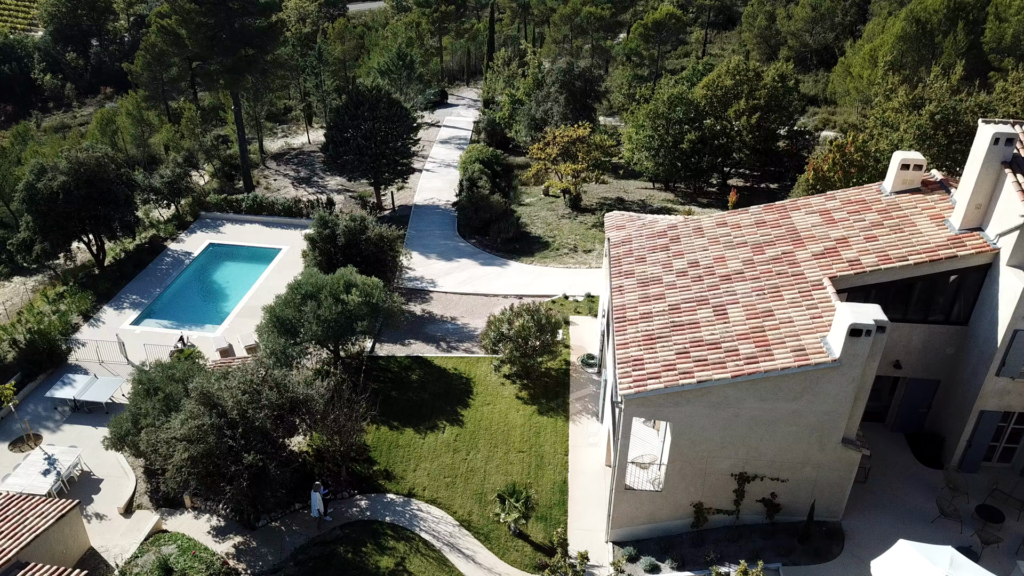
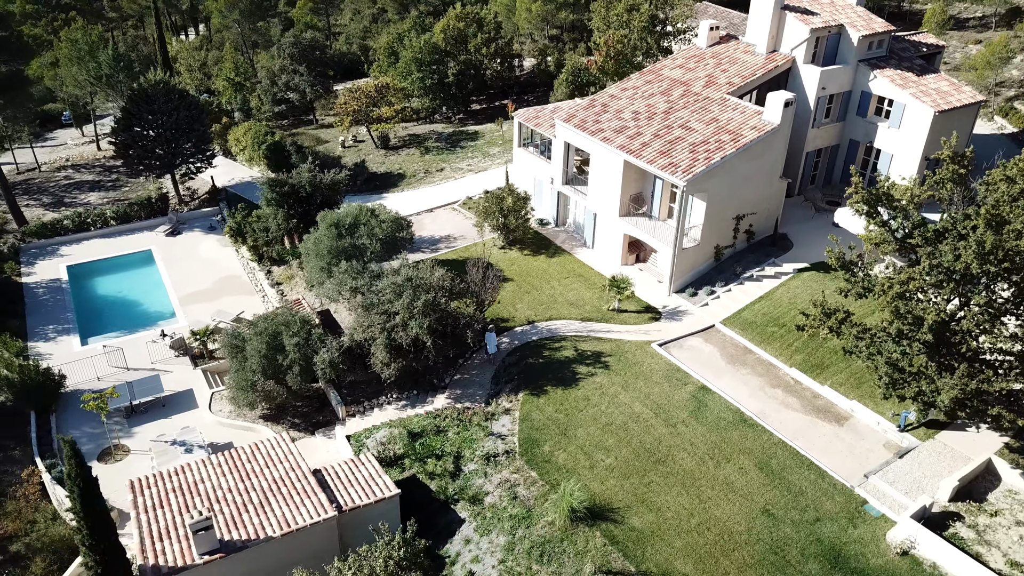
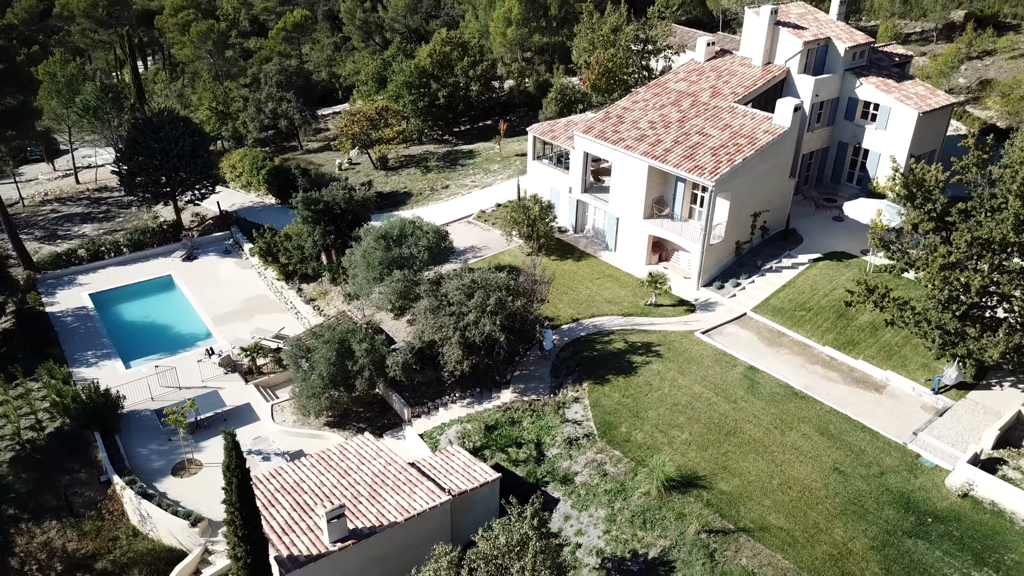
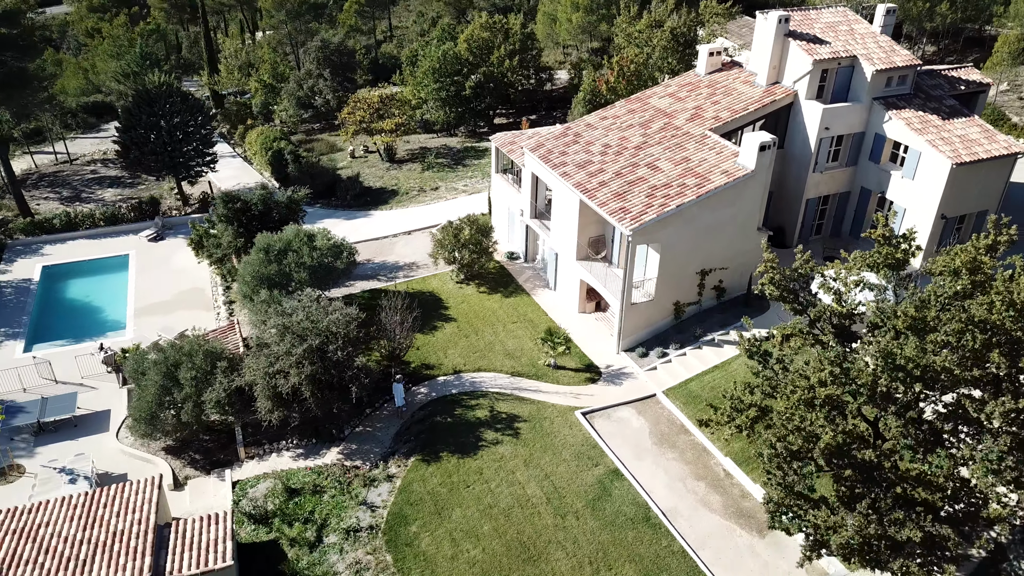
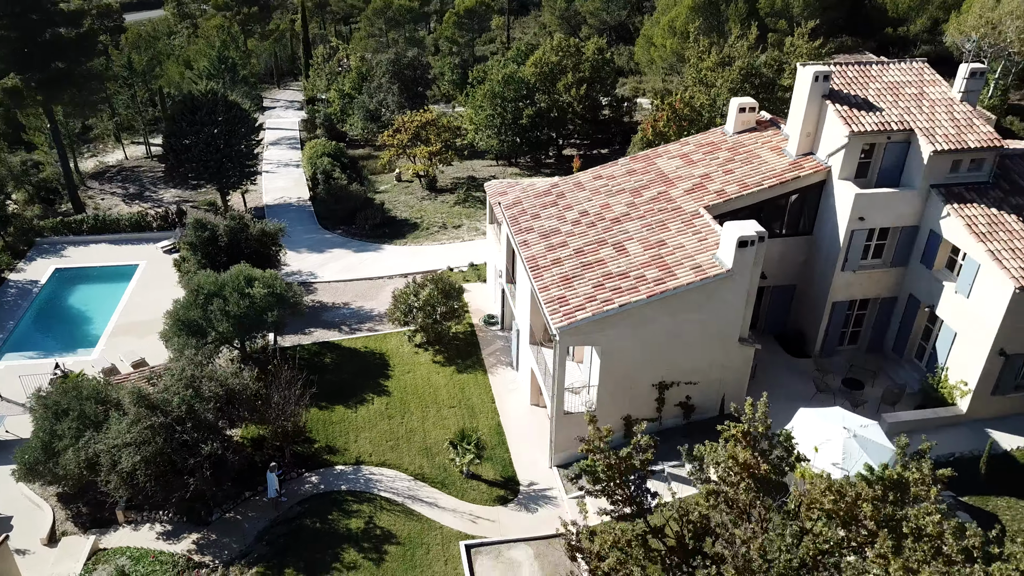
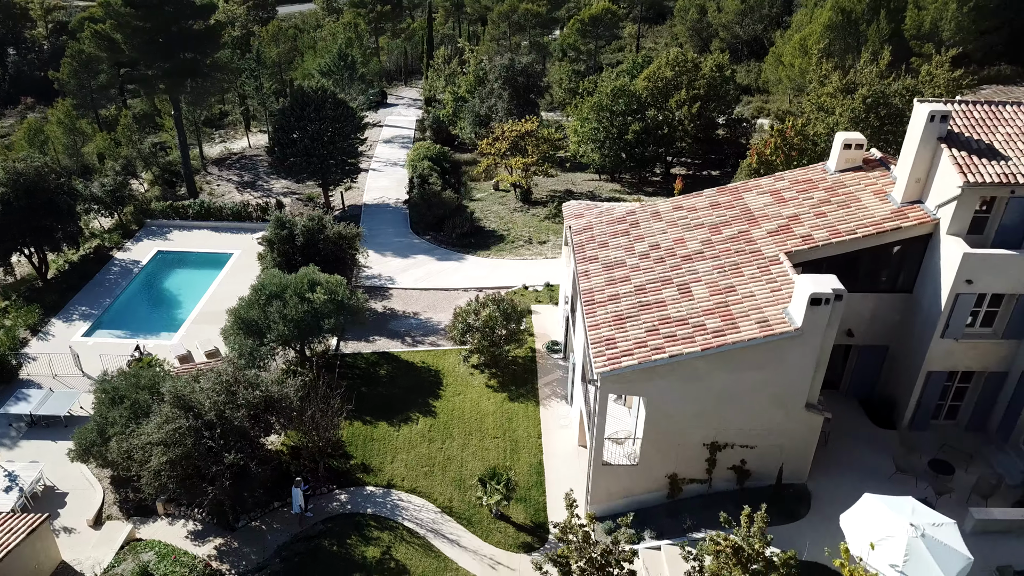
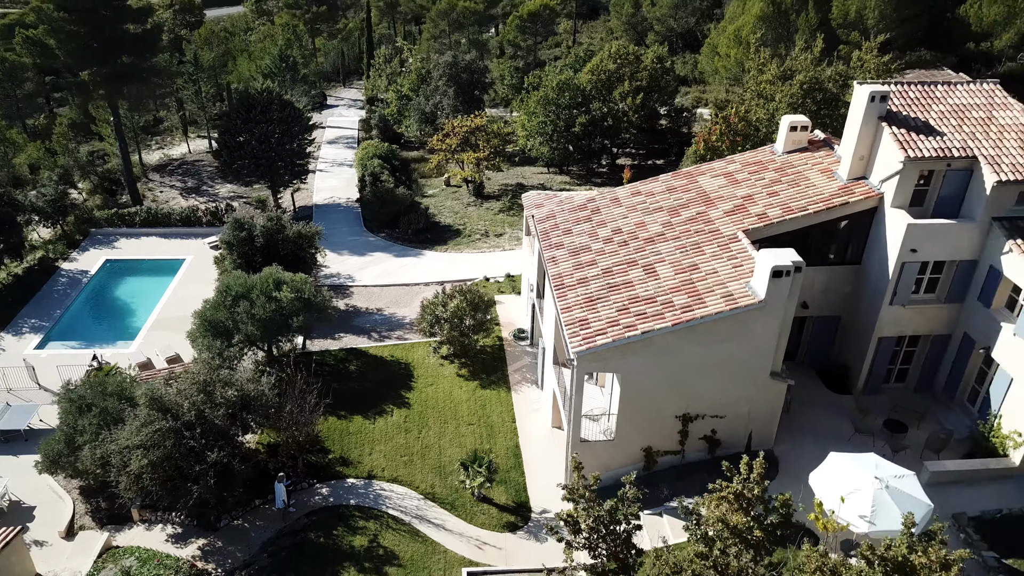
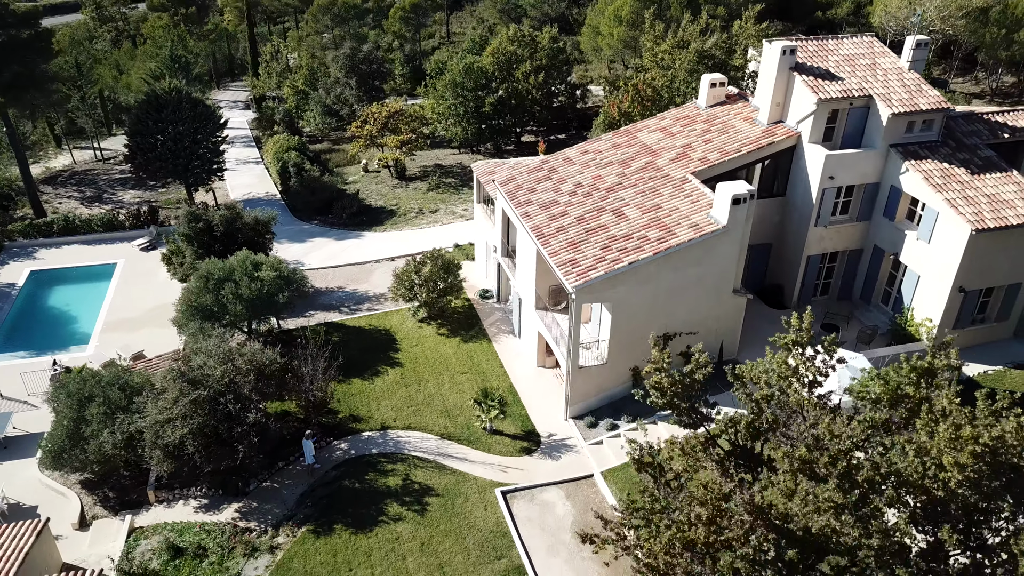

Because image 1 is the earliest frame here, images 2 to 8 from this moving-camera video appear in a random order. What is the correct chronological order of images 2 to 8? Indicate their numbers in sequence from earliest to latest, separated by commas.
6, 7, 5, 8, 4, 2, 3
